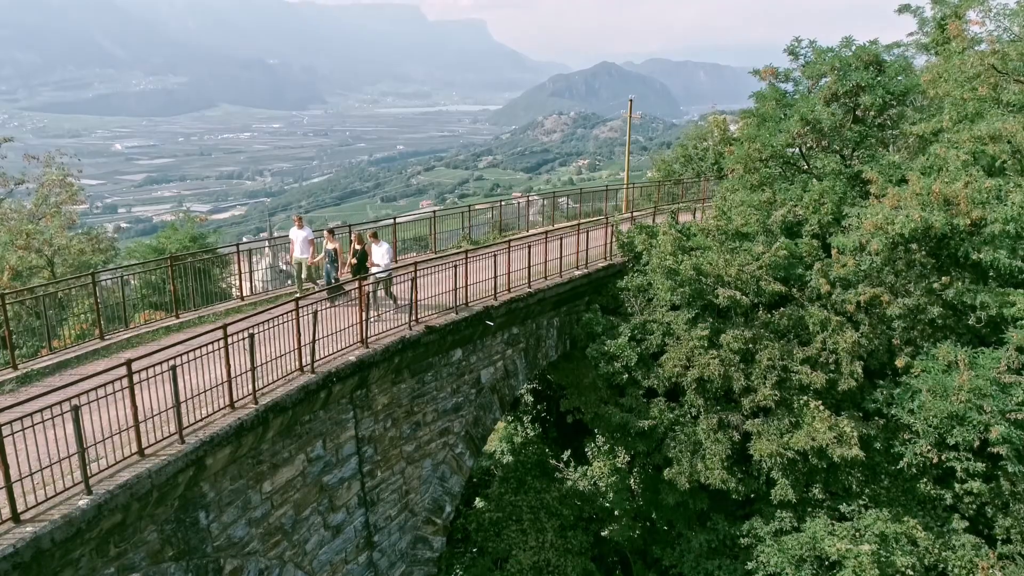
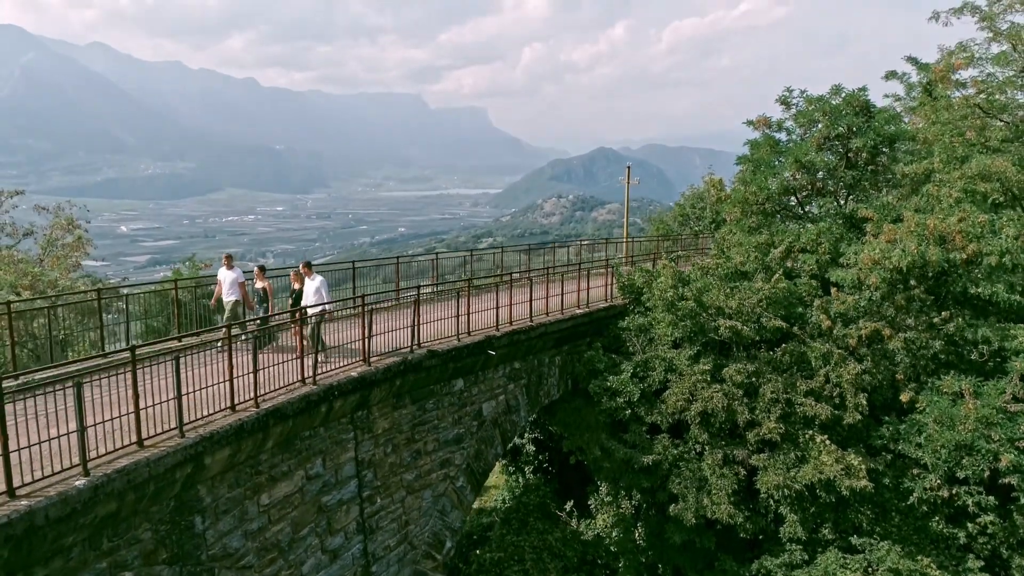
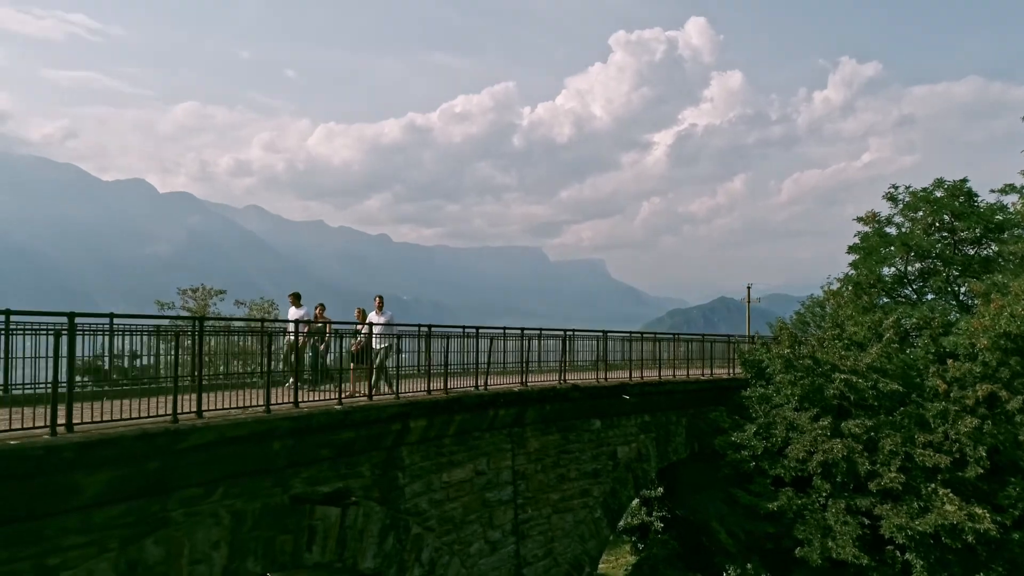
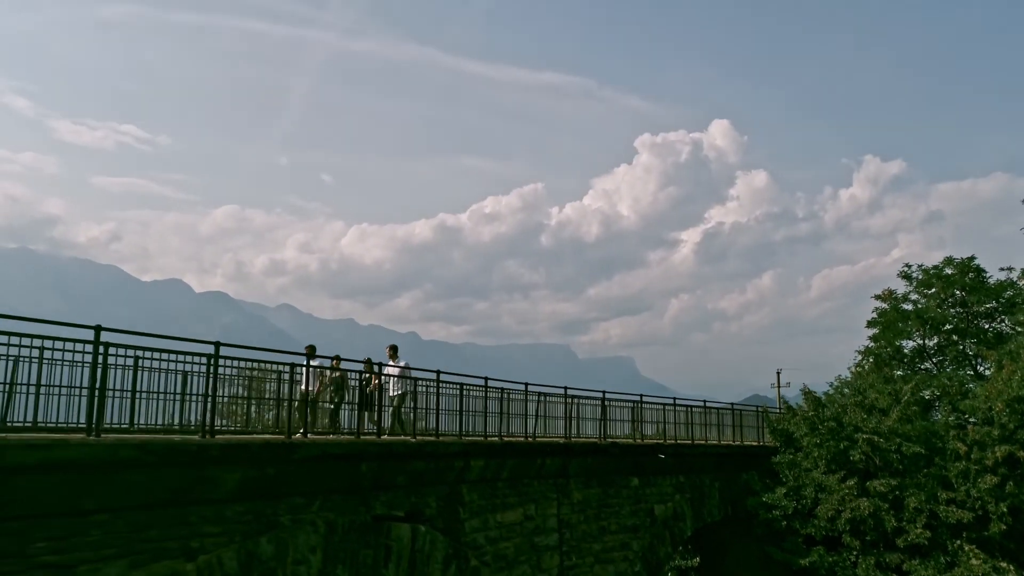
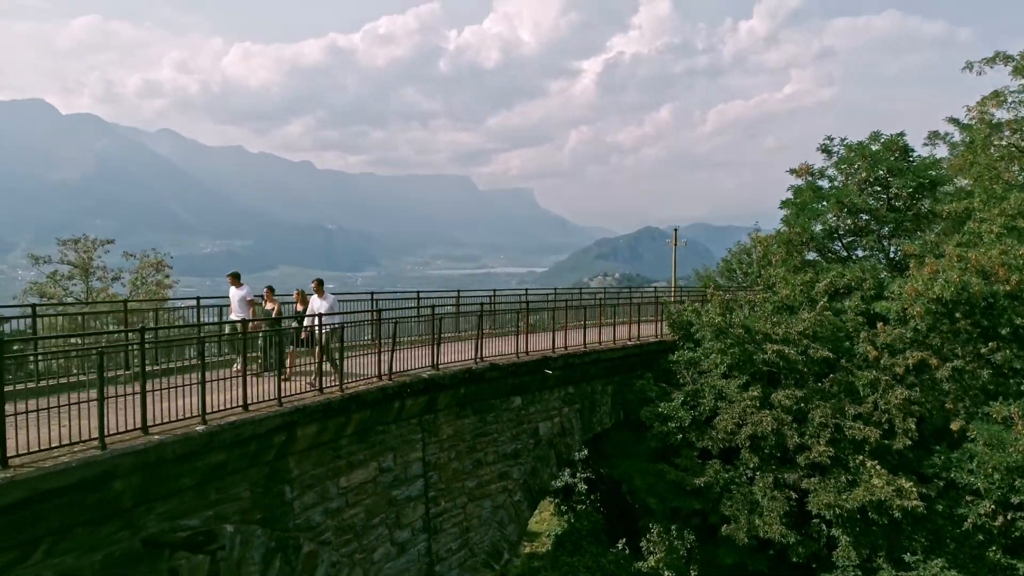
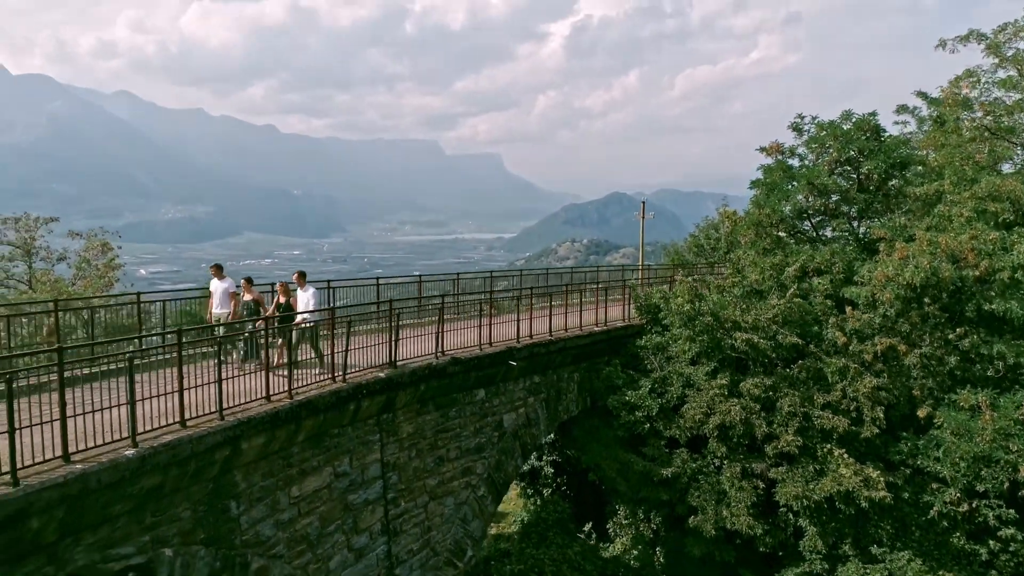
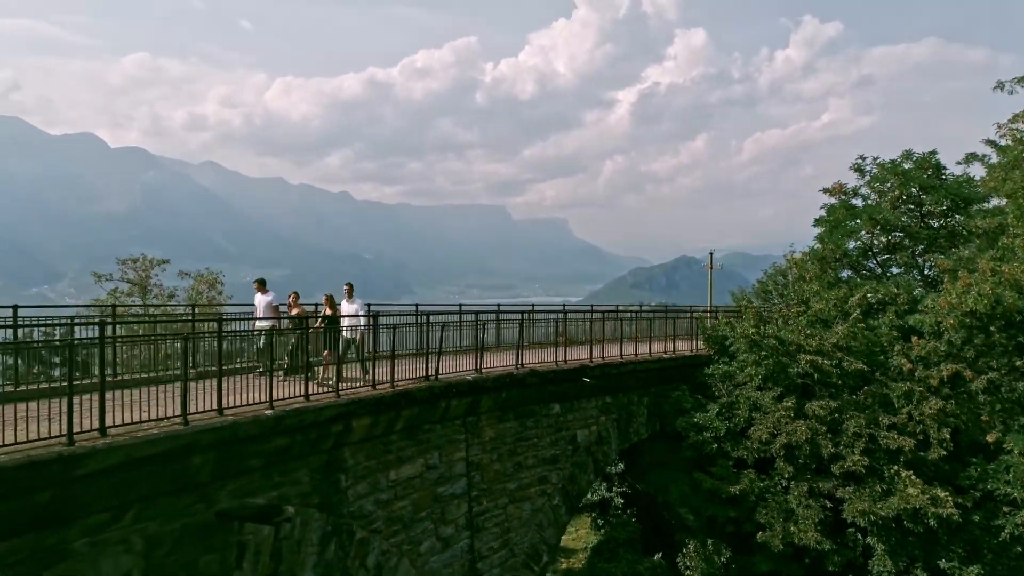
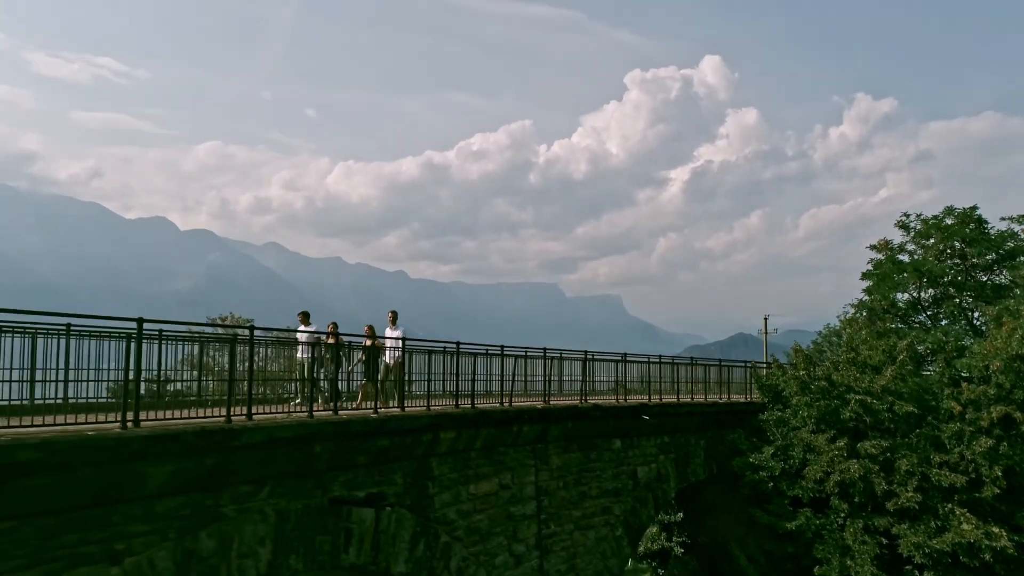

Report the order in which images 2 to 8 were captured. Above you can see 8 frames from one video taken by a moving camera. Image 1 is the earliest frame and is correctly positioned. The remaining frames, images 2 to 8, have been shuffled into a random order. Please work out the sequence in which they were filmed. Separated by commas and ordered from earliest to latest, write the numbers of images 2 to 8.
2, 6, 5, 7, 3, 8, 4
